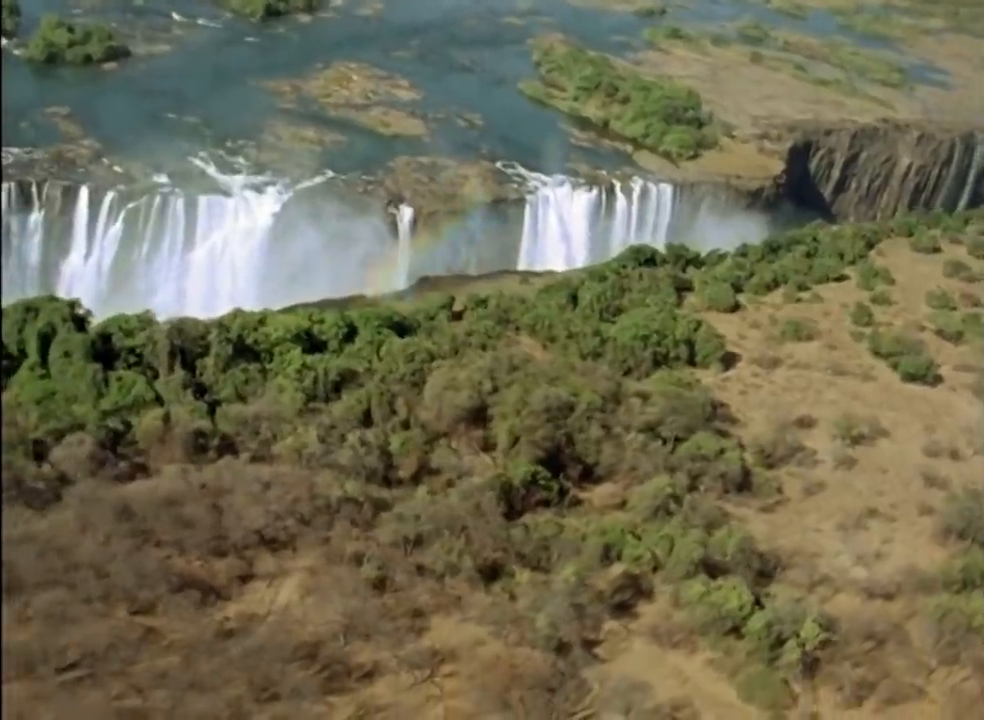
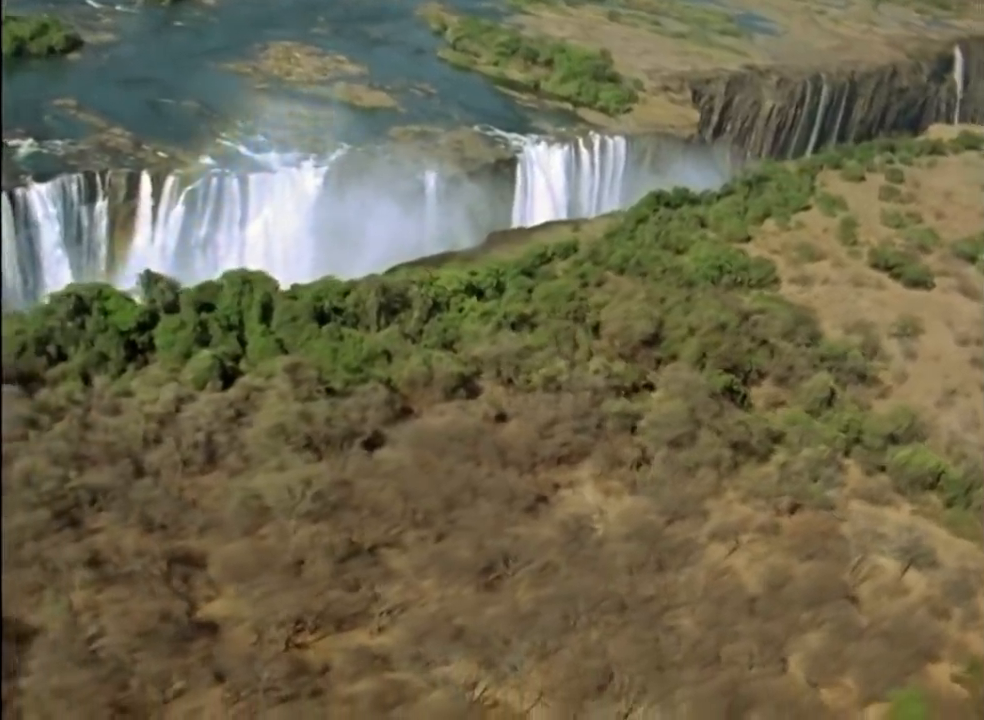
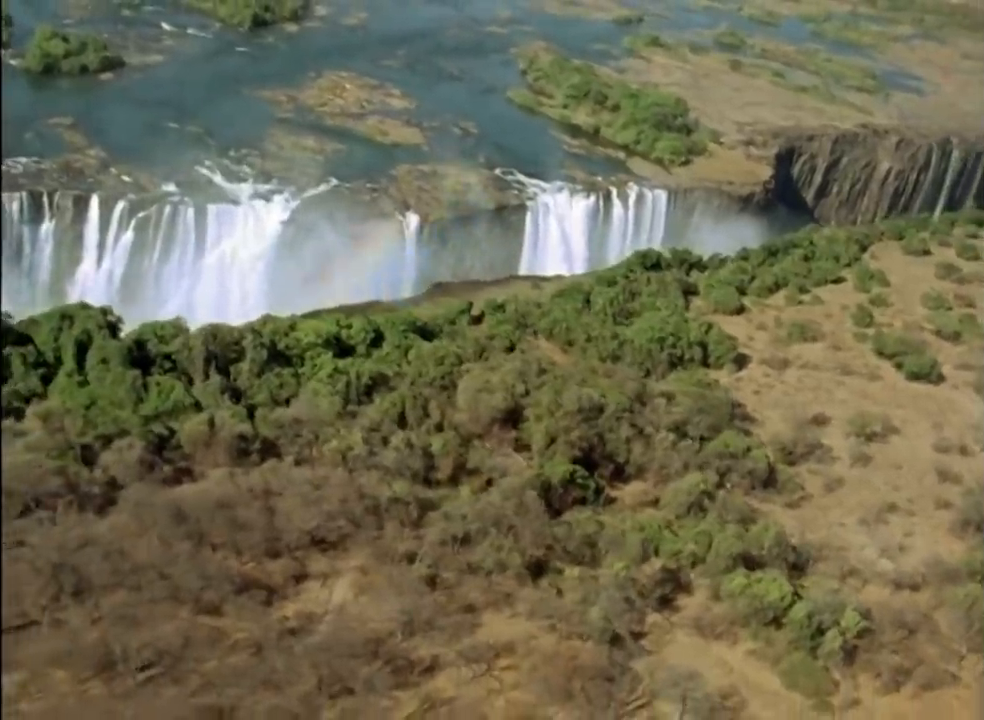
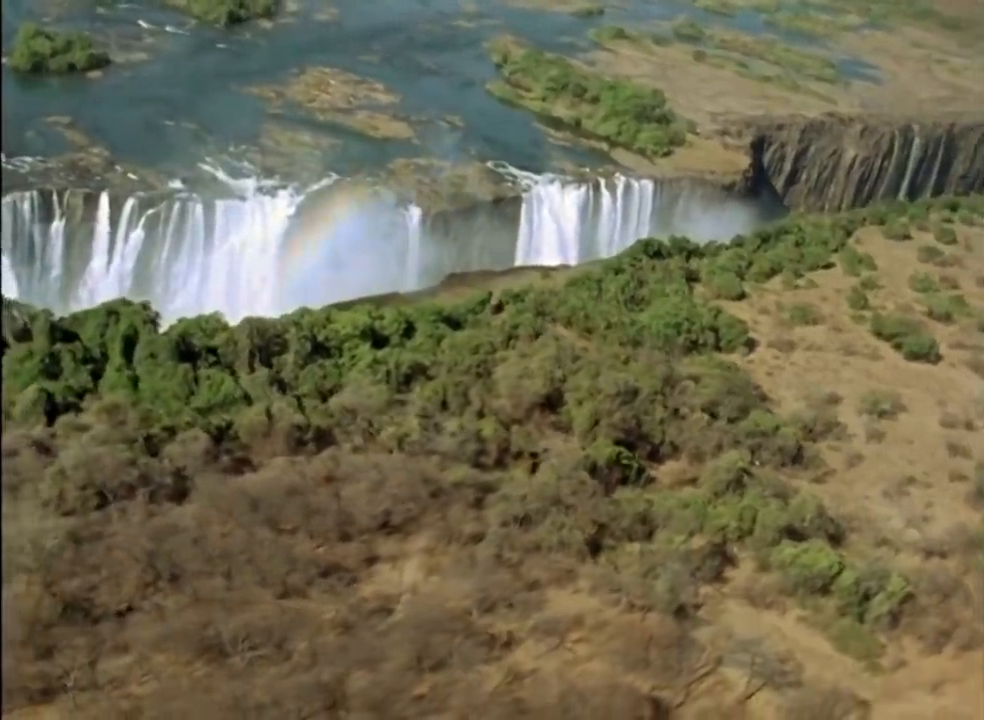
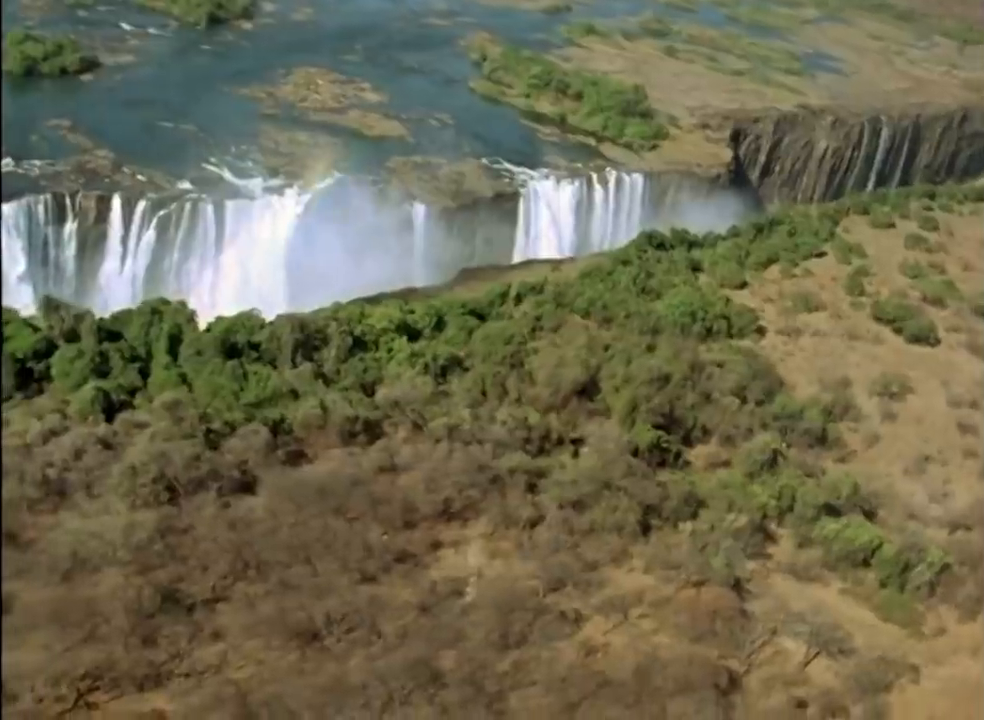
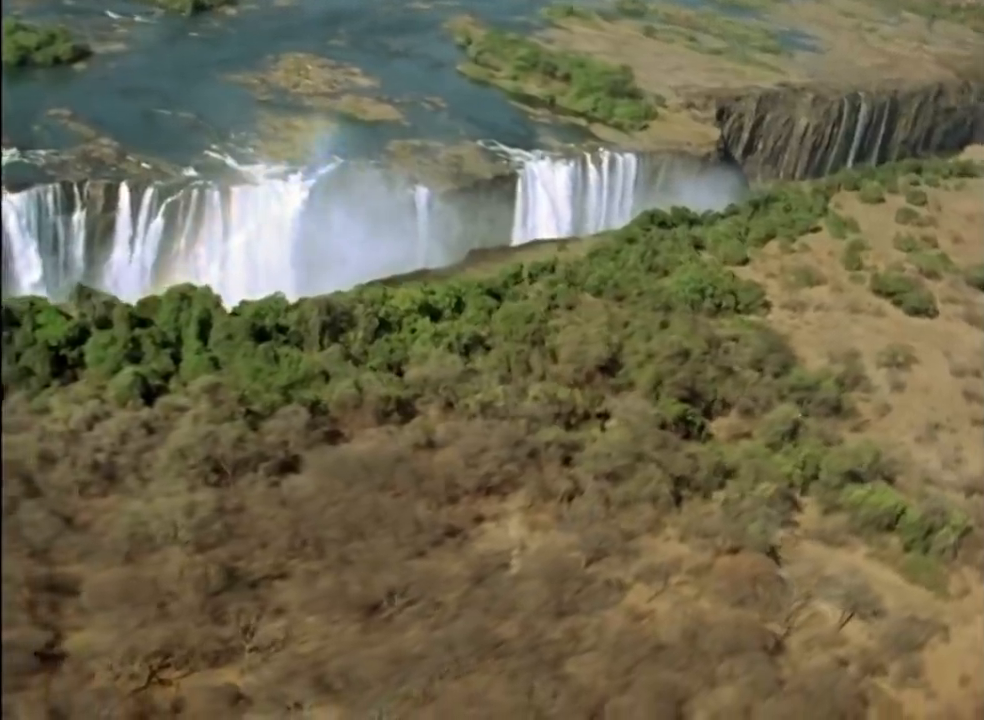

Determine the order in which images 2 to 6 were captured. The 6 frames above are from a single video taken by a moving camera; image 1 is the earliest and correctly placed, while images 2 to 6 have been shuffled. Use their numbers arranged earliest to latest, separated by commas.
3, 4, 5, 6, 2
